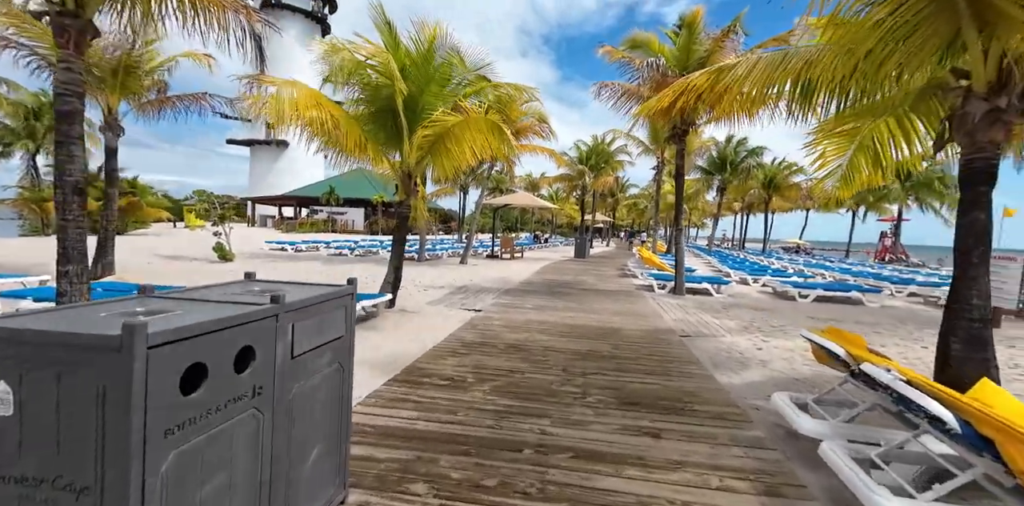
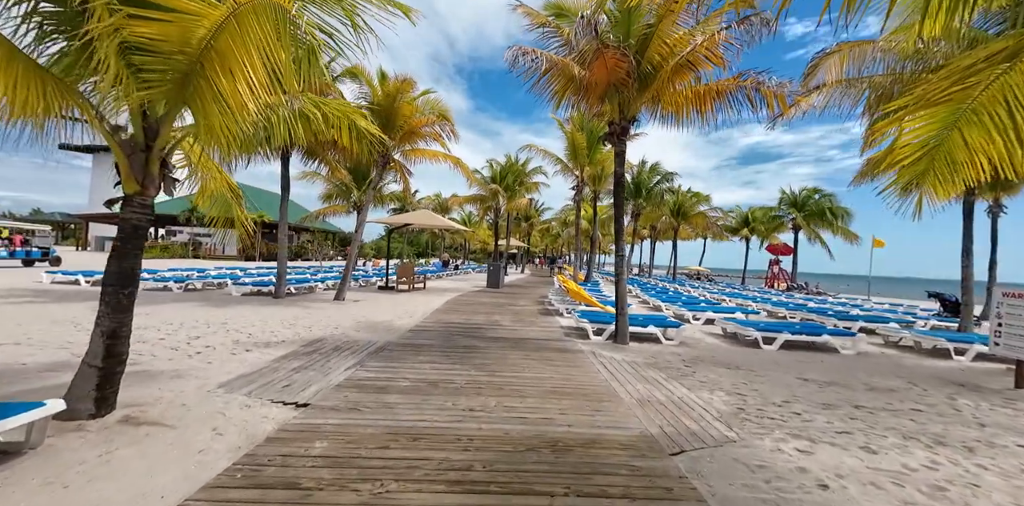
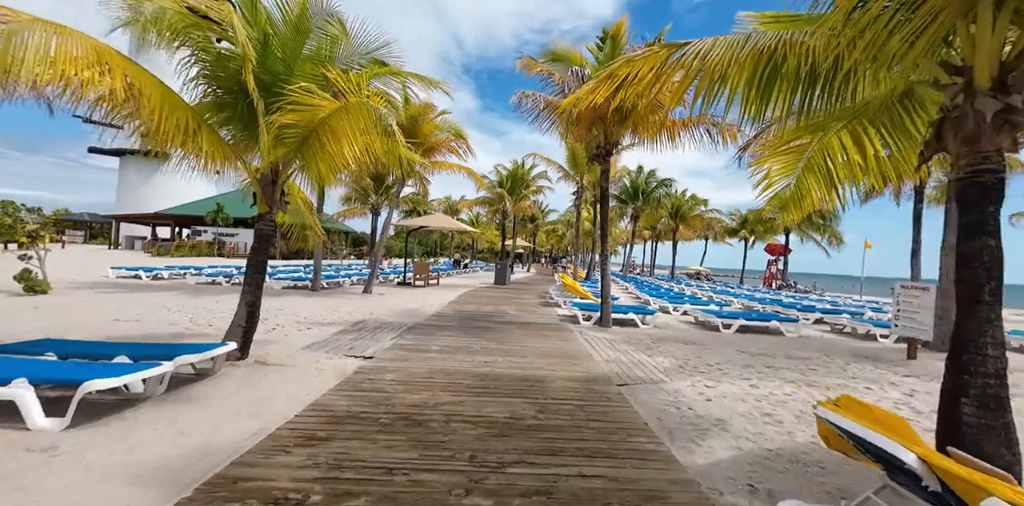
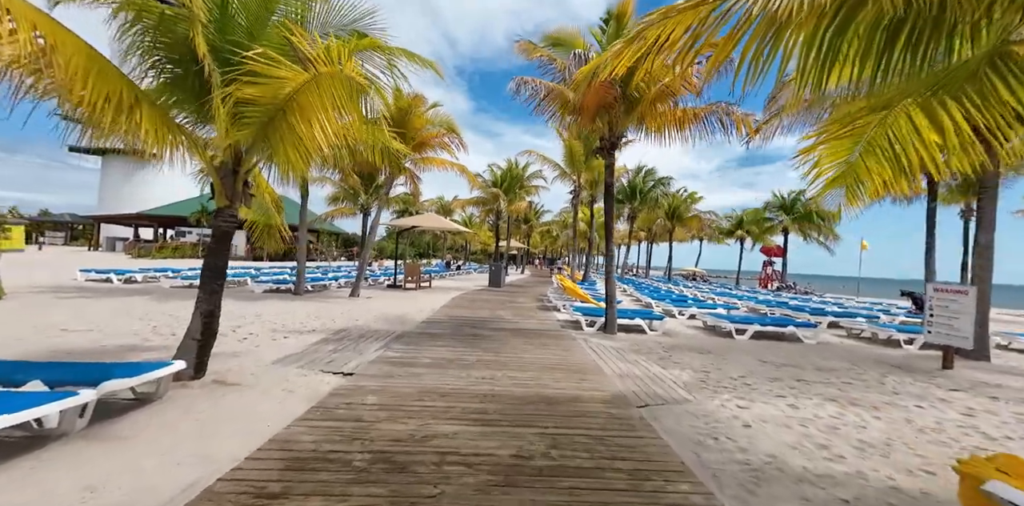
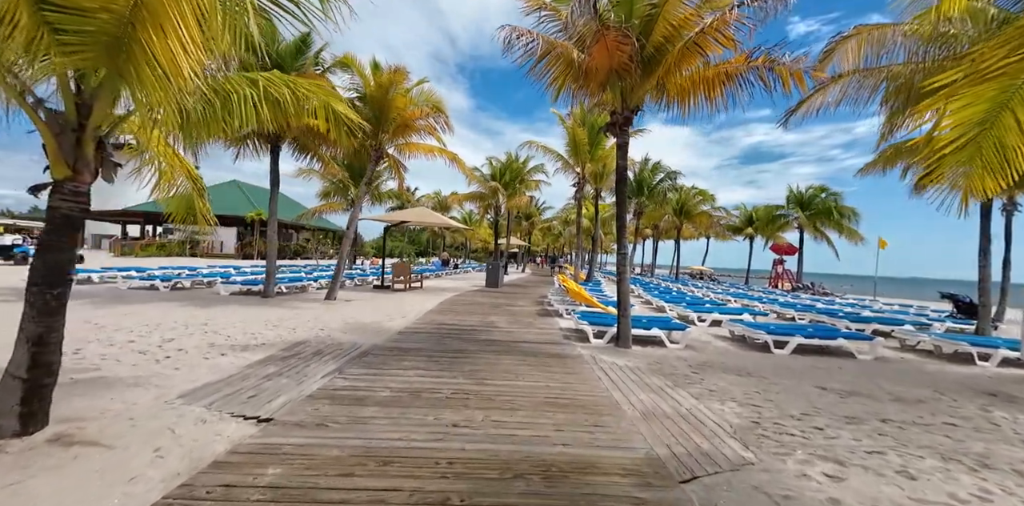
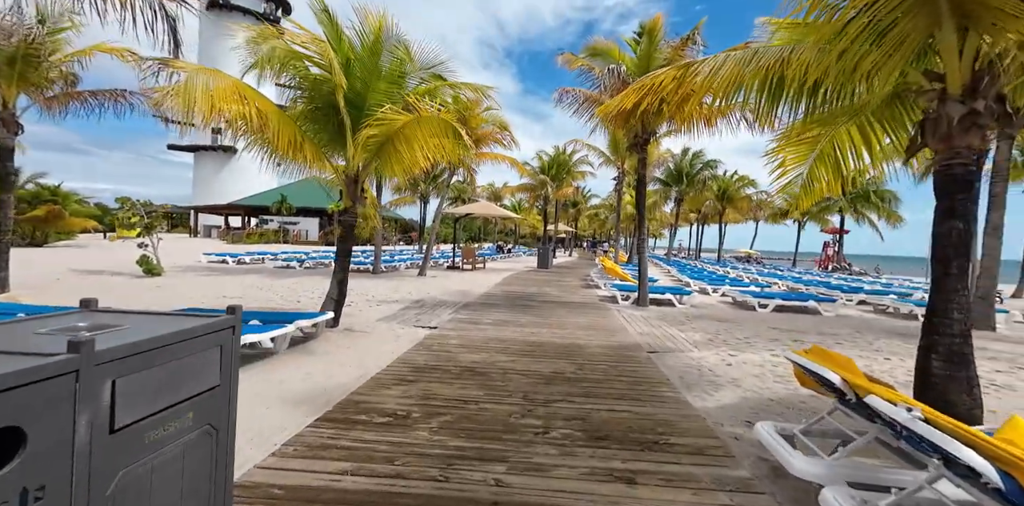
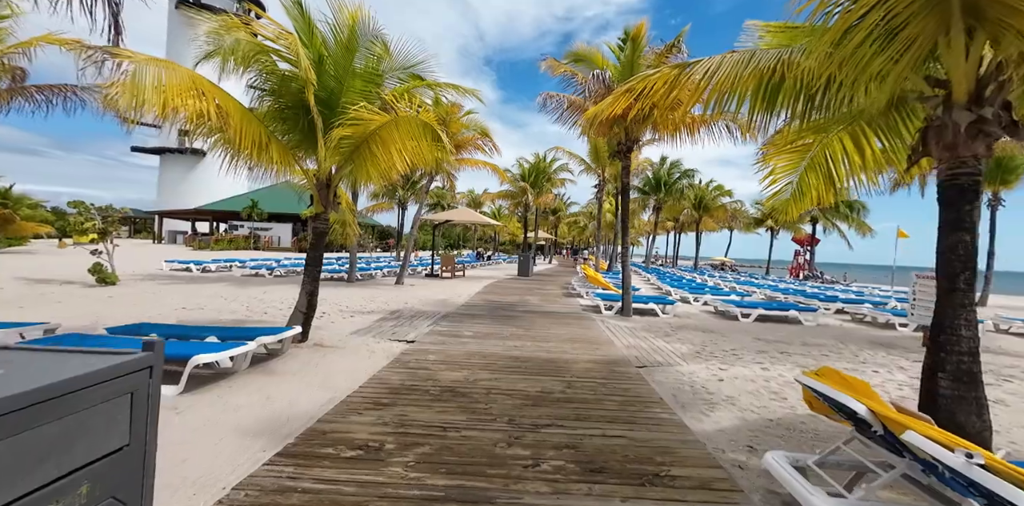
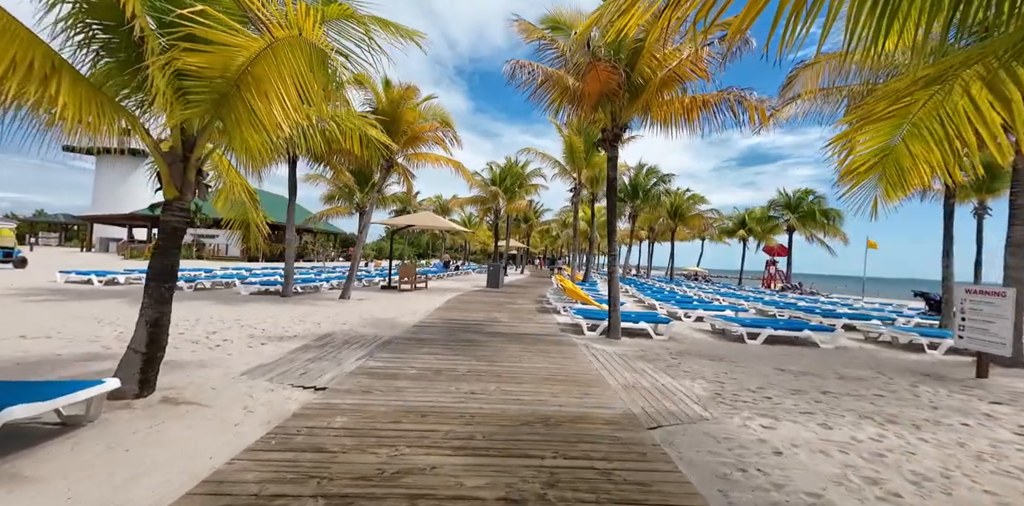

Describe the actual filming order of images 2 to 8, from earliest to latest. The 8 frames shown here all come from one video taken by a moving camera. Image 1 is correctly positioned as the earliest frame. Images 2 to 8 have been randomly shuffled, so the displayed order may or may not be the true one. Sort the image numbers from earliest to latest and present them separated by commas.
6, 7, 3, 4, 8, 2, 5
